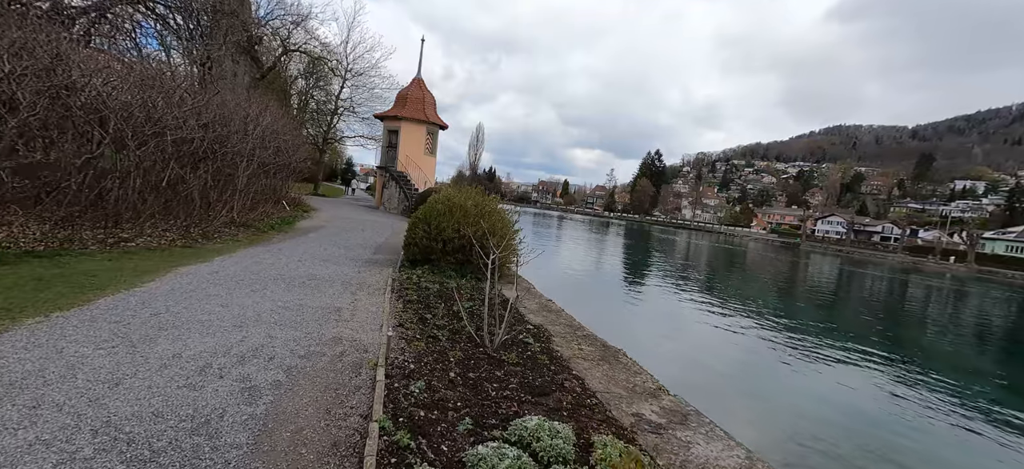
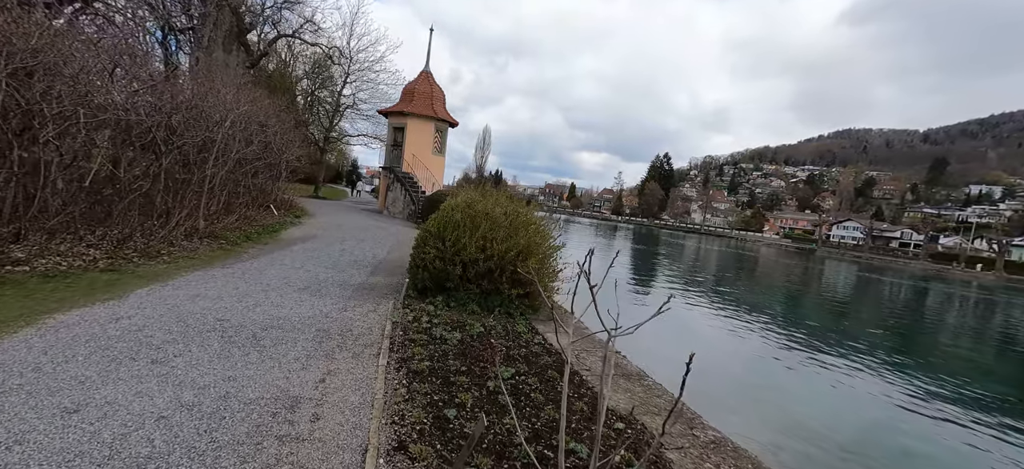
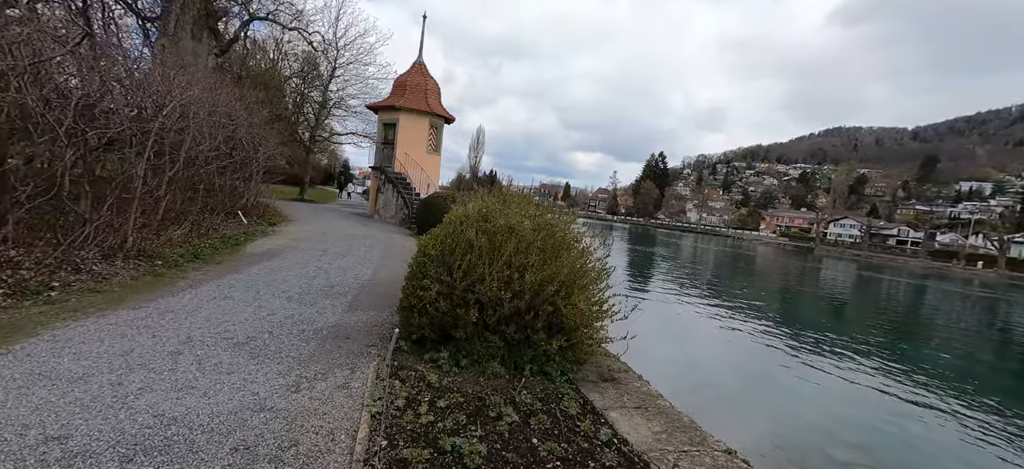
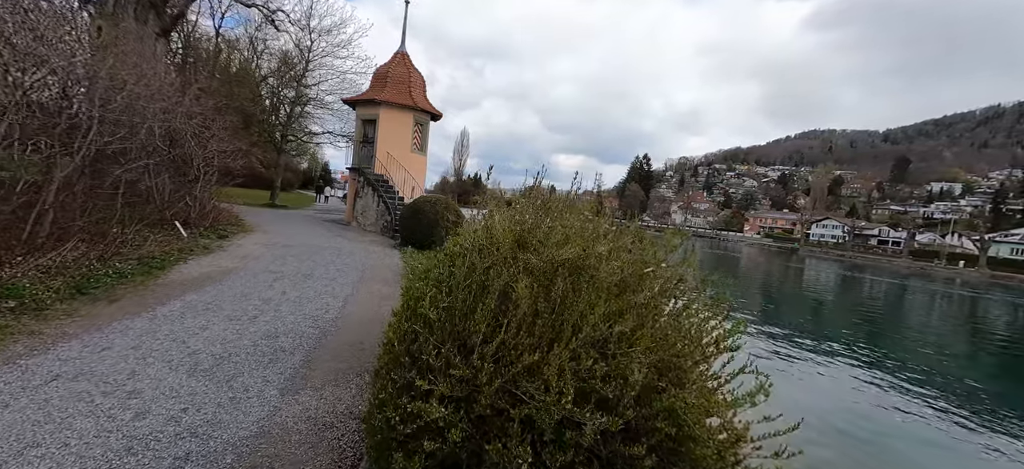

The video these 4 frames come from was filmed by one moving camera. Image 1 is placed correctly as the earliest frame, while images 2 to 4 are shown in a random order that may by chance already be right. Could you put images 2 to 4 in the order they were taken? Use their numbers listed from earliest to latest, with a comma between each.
2, 3, 4
